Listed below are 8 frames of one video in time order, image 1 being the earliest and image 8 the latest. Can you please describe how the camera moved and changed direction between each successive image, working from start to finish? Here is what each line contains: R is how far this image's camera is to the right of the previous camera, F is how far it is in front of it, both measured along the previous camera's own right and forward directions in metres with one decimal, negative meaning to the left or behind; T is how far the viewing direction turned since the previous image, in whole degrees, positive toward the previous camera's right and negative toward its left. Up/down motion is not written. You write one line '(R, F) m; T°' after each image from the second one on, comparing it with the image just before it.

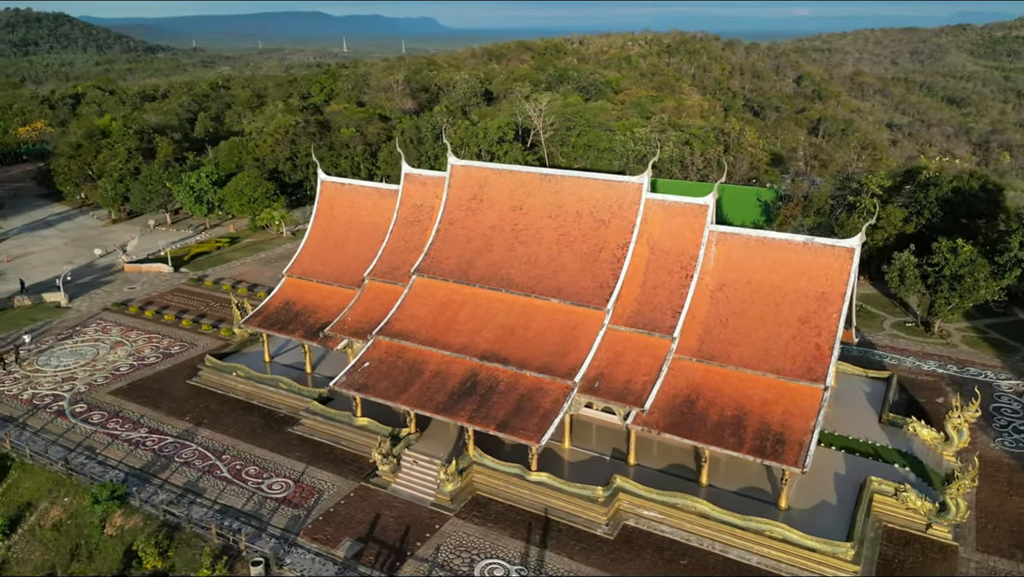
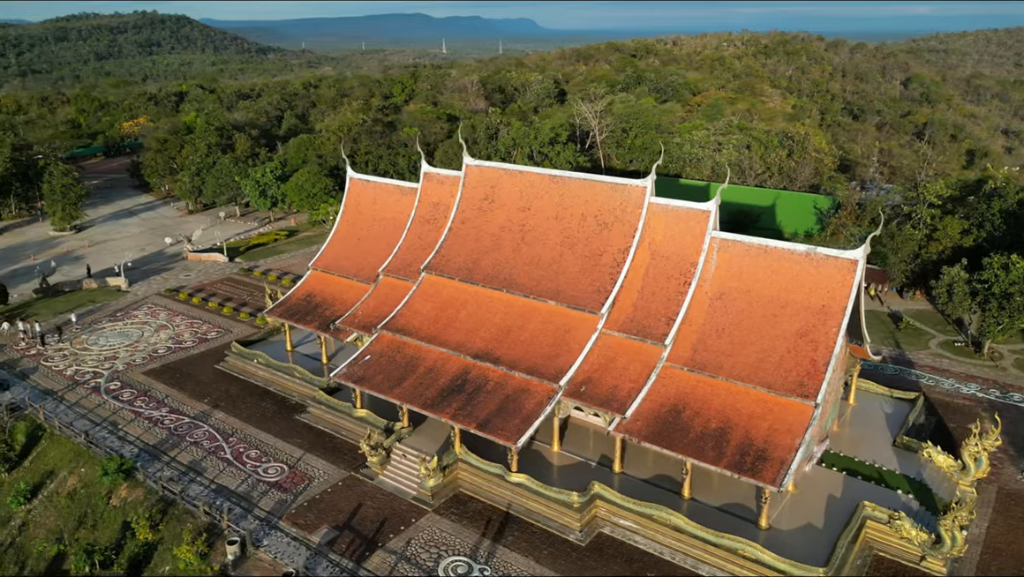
(+2.4, +0.1) m; -7°
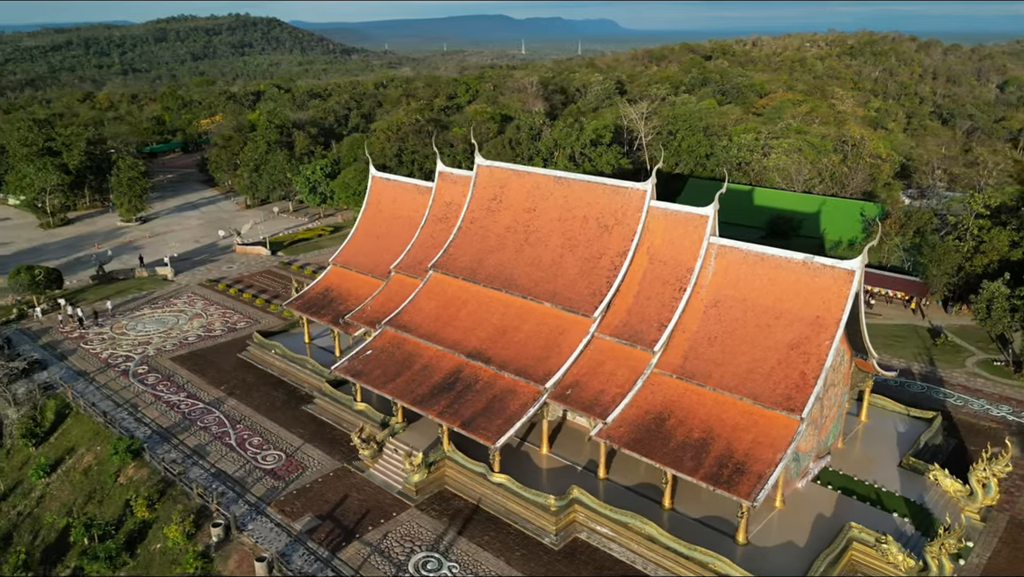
(+2.0, +0.1) m; -5°
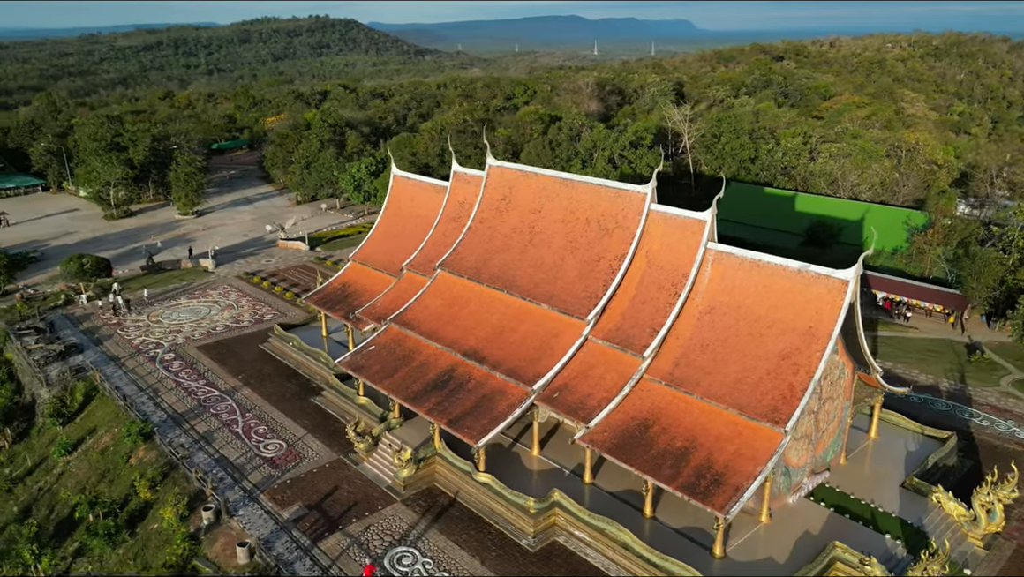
(+1.8, +0.1) m; -5°
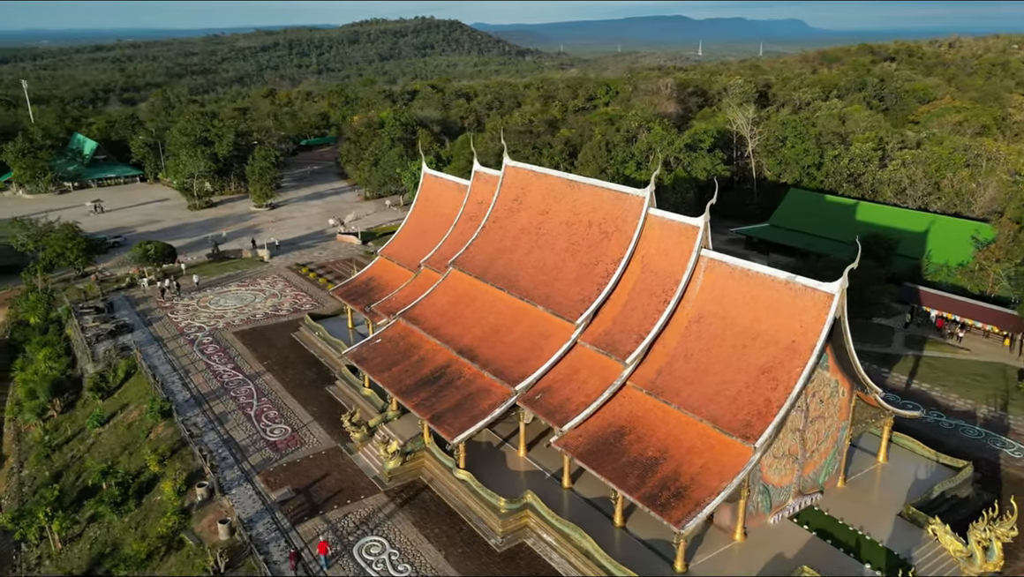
(+2.5, +0.1) m; -7°
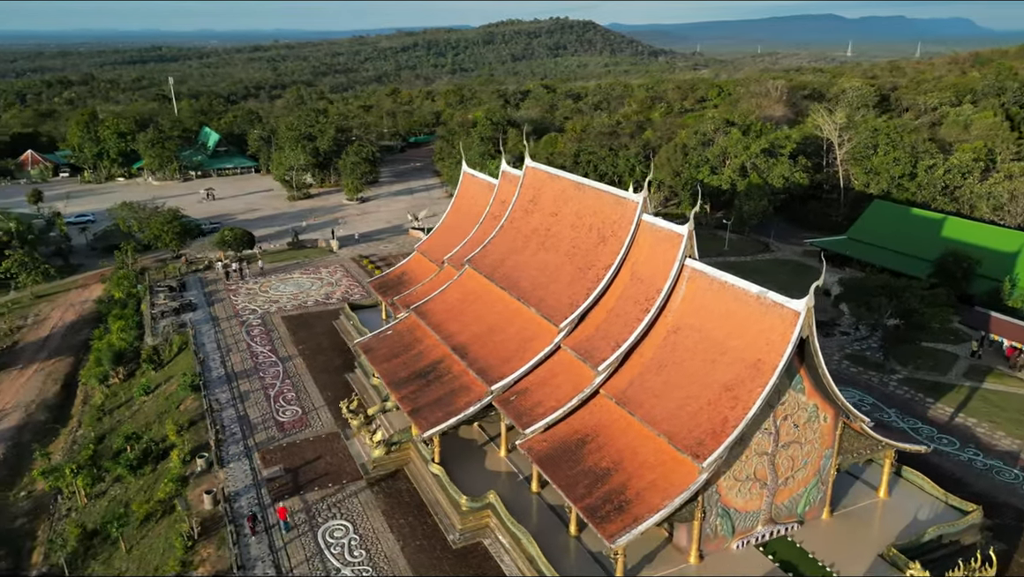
(+3.3, +0.2) m; -9°
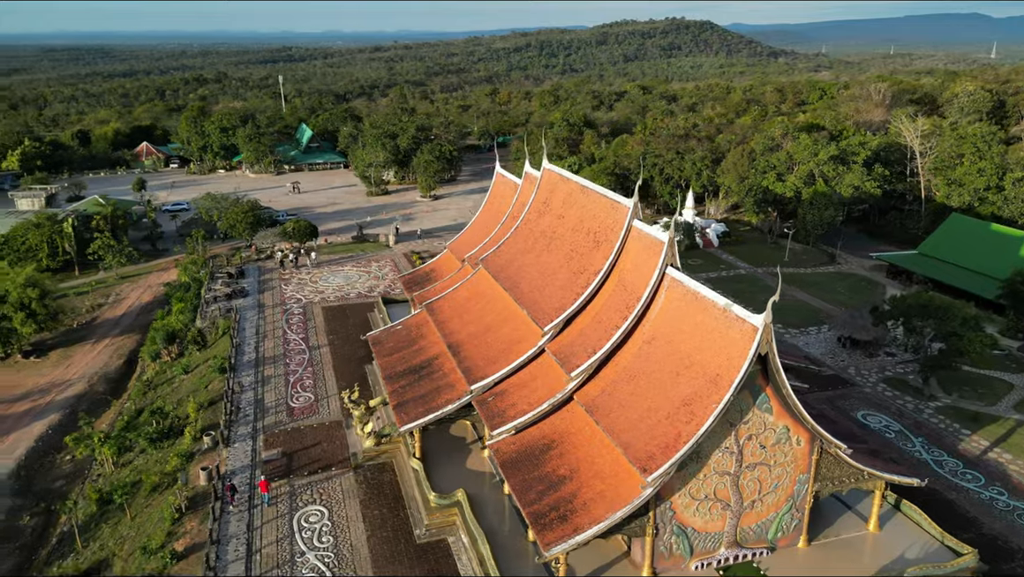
(+2.8, +0.2) m; -8°
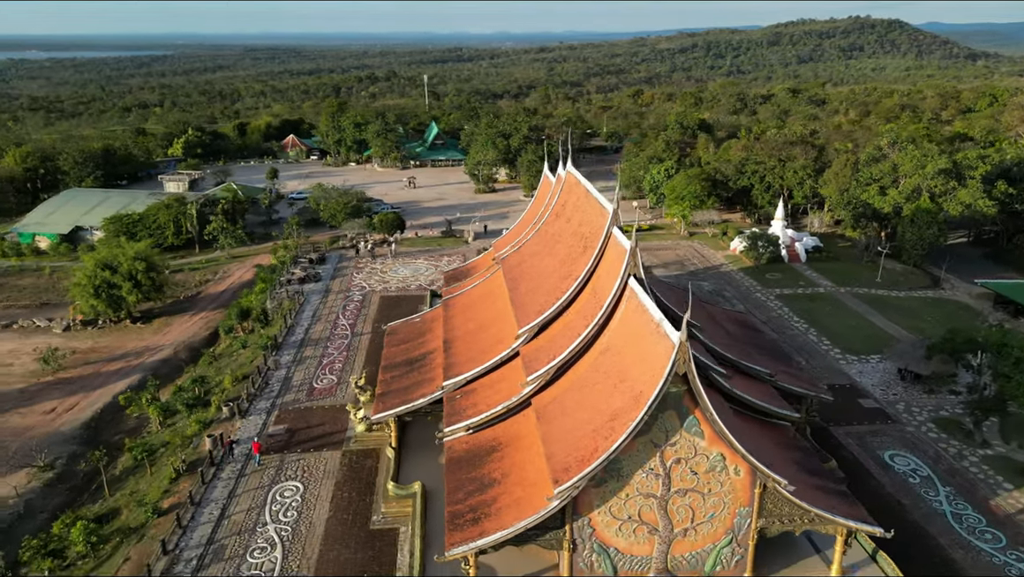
(+4.0, +0.4) m; -11°
